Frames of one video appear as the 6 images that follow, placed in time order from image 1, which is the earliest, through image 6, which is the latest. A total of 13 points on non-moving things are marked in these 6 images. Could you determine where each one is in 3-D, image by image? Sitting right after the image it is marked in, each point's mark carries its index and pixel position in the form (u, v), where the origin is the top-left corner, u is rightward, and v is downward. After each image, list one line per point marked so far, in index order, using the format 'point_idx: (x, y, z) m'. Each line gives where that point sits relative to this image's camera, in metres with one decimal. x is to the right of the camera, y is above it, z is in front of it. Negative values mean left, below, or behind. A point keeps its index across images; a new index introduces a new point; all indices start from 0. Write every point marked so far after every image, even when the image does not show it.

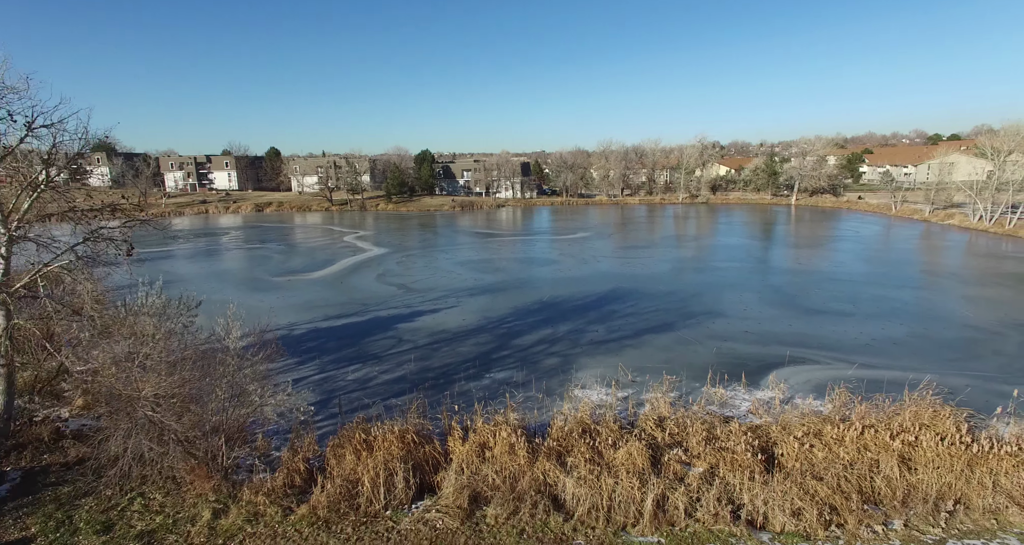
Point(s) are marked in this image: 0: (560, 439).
0: (+0.6, -2.1, +6.8) m
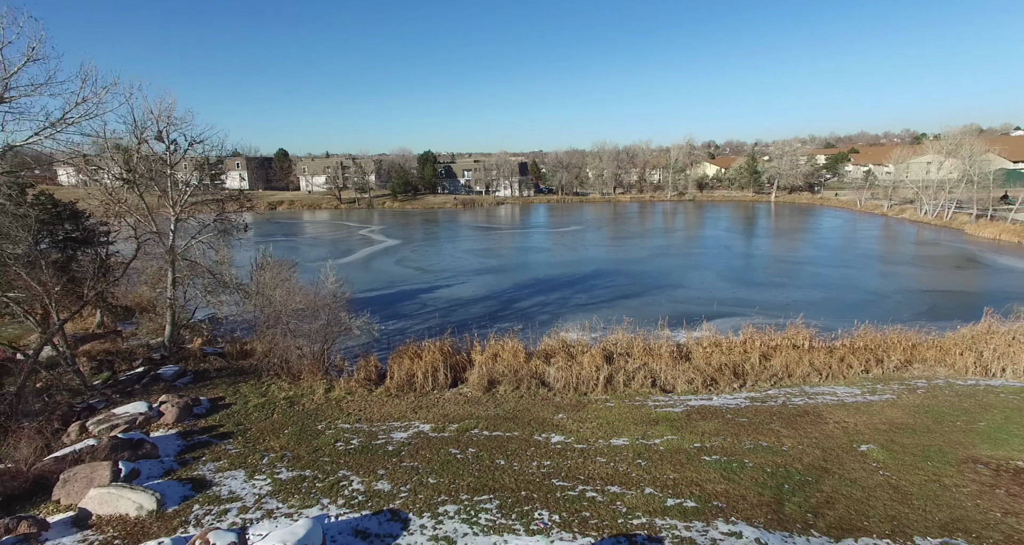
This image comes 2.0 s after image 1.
0: (+0.6, -1.5, +10.2) m
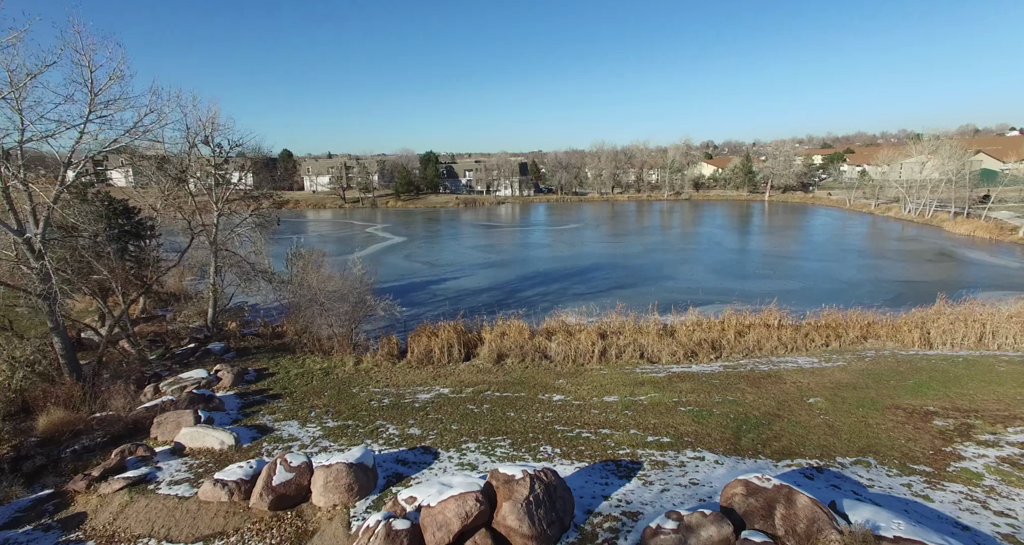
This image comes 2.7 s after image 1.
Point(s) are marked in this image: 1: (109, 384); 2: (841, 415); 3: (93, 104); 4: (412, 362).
0: (+0.8, -1.2, +11.5) m
1: (-6.3, -1.8, +8.6) m
2: (+4.3, -1.9, +7.1) m
3: (-6.5, +2.6, +8.5) m
4: (-1.9, -1.7, +10.6) m
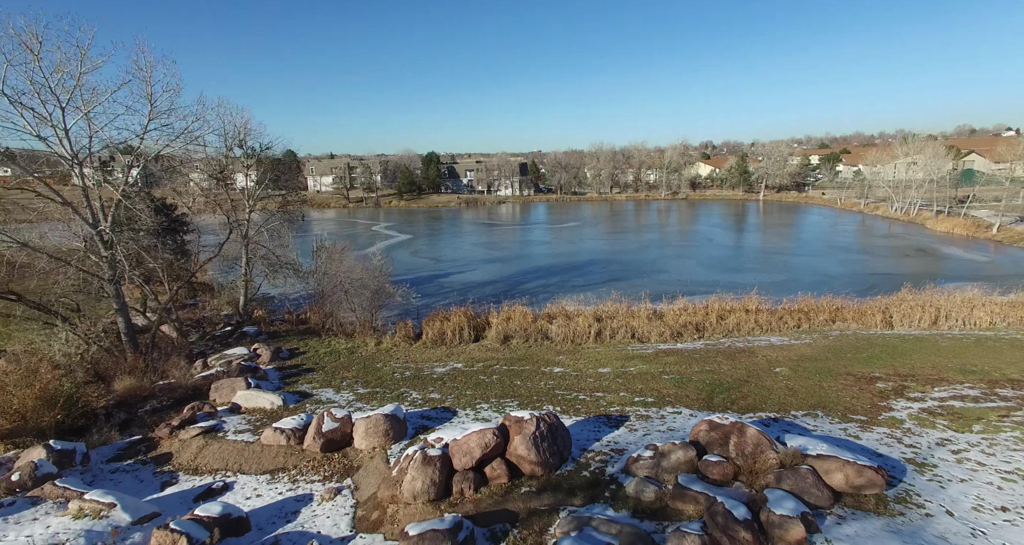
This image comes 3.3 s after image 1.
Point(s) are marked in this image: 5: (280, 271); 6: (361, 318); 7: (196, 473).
0: (+0.9, -1.0, +12.8) m
1: (-6.2, -1.5, +9.8) m
2: (+4.4, -1.6, +8.3) m
3: (-6.4, +2.8, +9.7) m
4: (-1.8, -1.5, +11.8) m
5: (-5.8, 0.0, +13.7) m
6: (-3.4, -1.0, +12.6) m
7: (-3.8, -2.4, +6.5) m
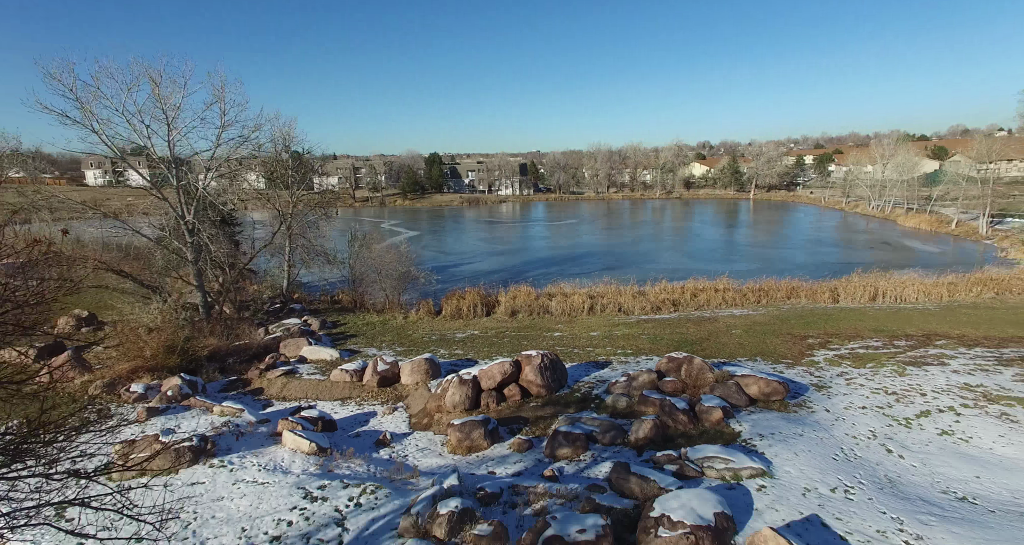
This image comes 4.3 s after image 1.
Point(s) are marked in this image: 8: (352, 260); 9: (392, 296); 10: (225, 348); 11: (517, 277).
0: (+1.0, -0.6, +15.0) m
1: (-6.1, -1.2, +12.0) m
2: (+4.6, -1.3, +10.6) m
3: (-6.3, +3.2, +11.9) m
4: (-1.7, -1.1, +14.0) m
5: (-5.6, +0.4, +15.9) m
6: (-3.3, -0.7, +14.8) m
7: (-3.6, -2.0, +8.7) m
8: (-4.6, +0.3, +15.7) m
9: (-3.2, -0.6, +14.8) m
10: (-5.6, -1.5, +10.6) m
11: (+0.1, -0.2, +19.7) m
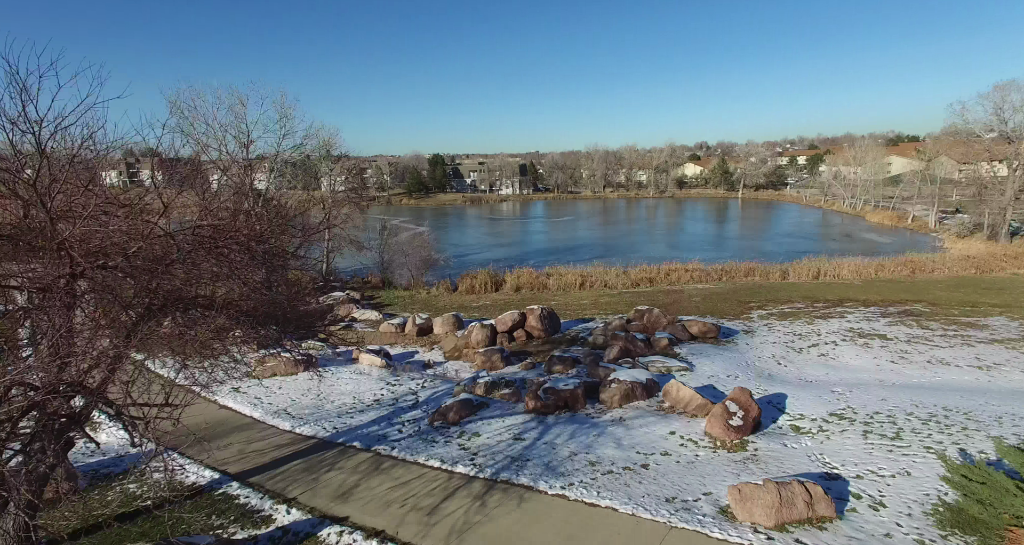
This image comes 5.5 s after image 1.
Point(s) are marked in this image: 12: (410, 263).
0: (+1.1, -0.1, +17.8) m
1: (-5.9, -0.7, +14.8) m
2: (+4.7, -0.8, +13.4) m
3: (-6.1, +3.7, +14.7) m
4: (-1.5, -0.6, +16.8) m
5: (-5.5, +0.9, +18.7) m
6: (-3.2, -0.1, +17.6) m
7: (-3.4, -1.5, +11.5) m
8: (-4.4, +0.9, +18.5) m
9: (-3.1, -0.1, +17.6) m
10: (-5.4, -1.0, +13.5) m
11: (+0.2, +0.3, +22.5) m
12: (-3.3, +0.3, +17.7) m
